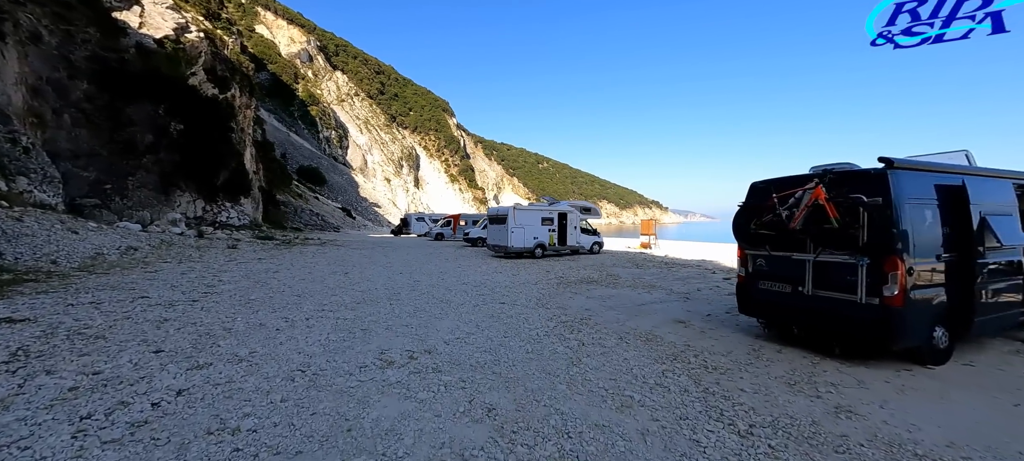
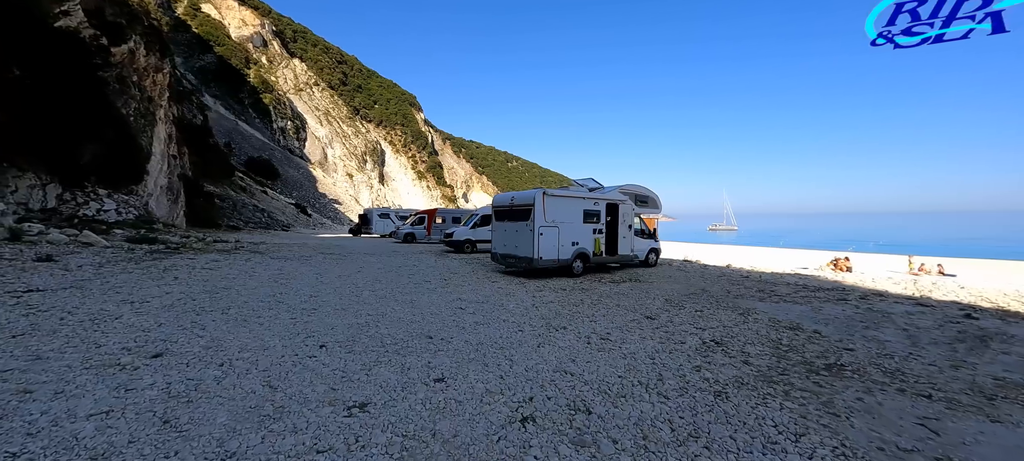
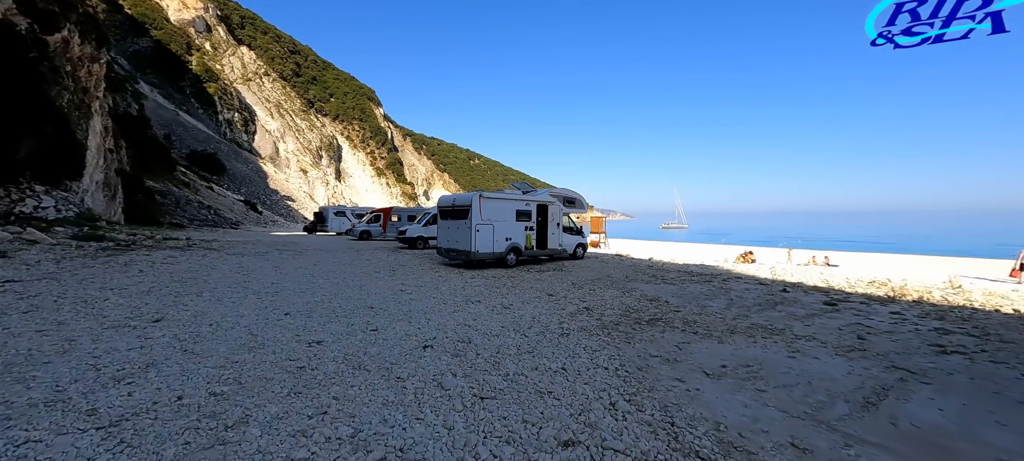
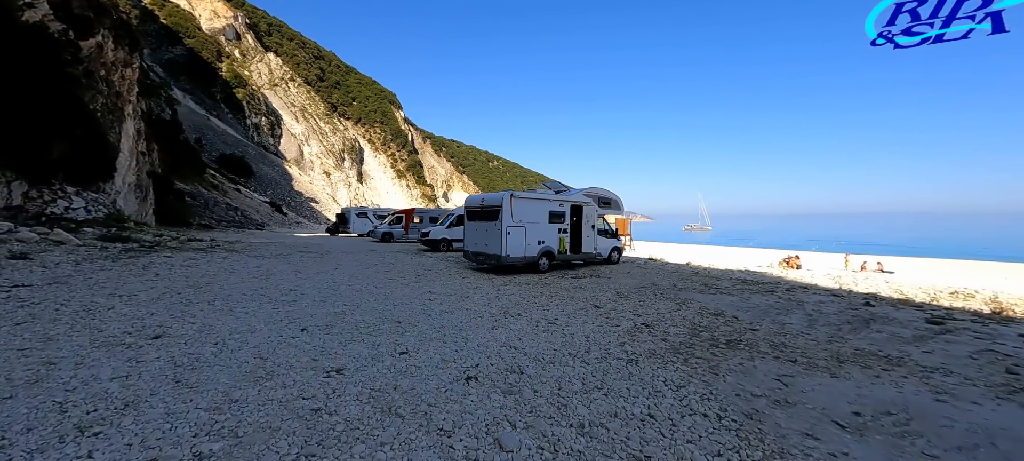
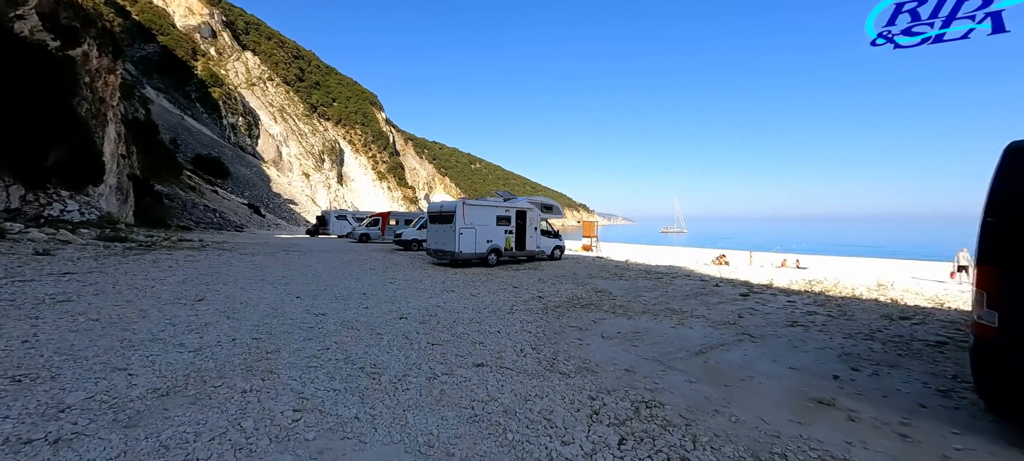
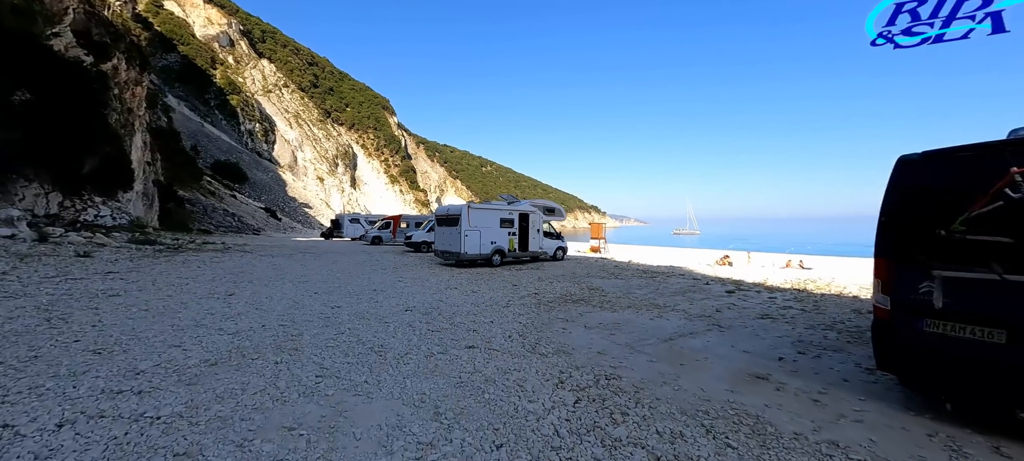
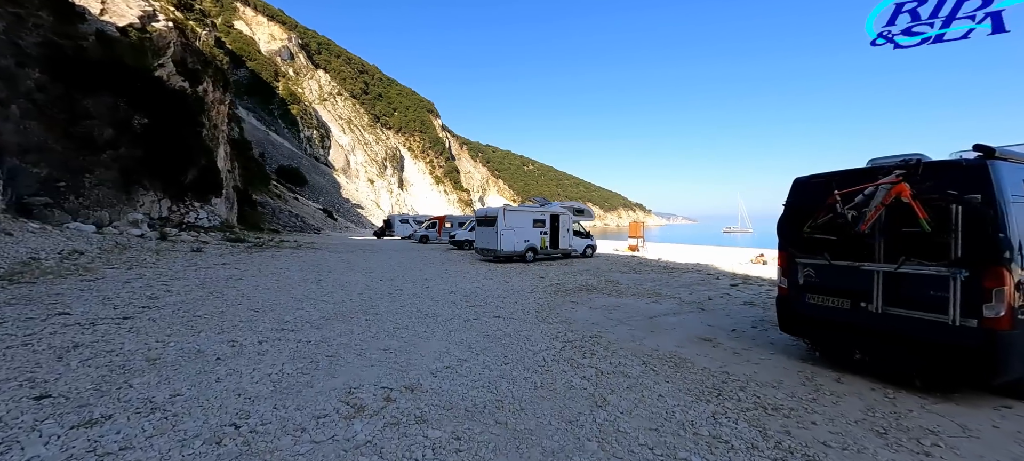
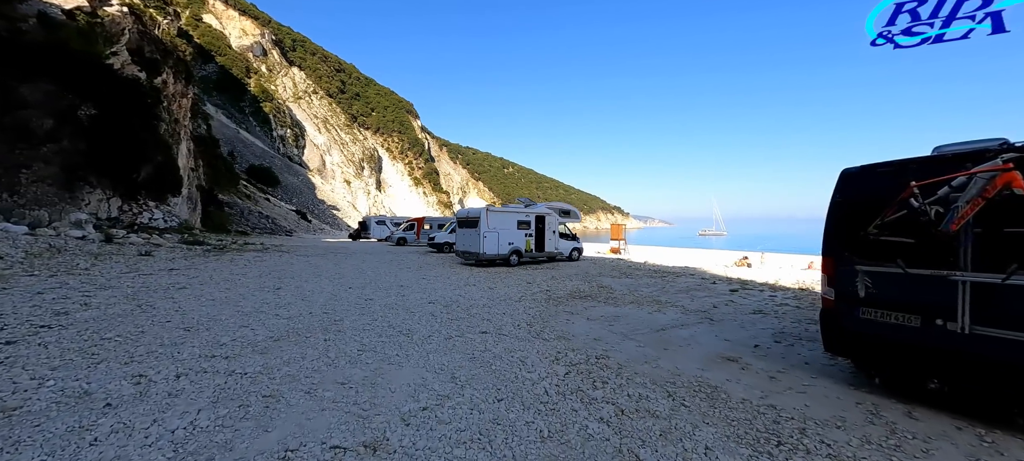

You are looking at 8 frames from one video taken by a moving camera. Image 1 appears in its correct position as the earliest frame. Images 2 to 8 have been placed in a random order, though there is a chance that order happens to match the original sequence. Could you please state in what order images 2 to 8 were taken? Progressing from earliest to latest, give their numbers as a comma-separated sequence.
7, 8, 6, 5, 3, 4, 2
